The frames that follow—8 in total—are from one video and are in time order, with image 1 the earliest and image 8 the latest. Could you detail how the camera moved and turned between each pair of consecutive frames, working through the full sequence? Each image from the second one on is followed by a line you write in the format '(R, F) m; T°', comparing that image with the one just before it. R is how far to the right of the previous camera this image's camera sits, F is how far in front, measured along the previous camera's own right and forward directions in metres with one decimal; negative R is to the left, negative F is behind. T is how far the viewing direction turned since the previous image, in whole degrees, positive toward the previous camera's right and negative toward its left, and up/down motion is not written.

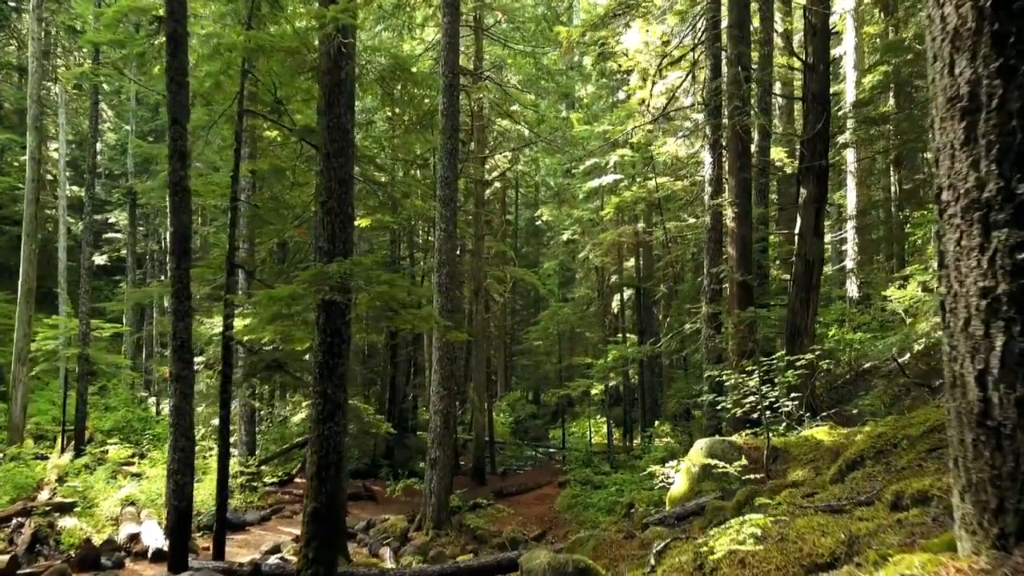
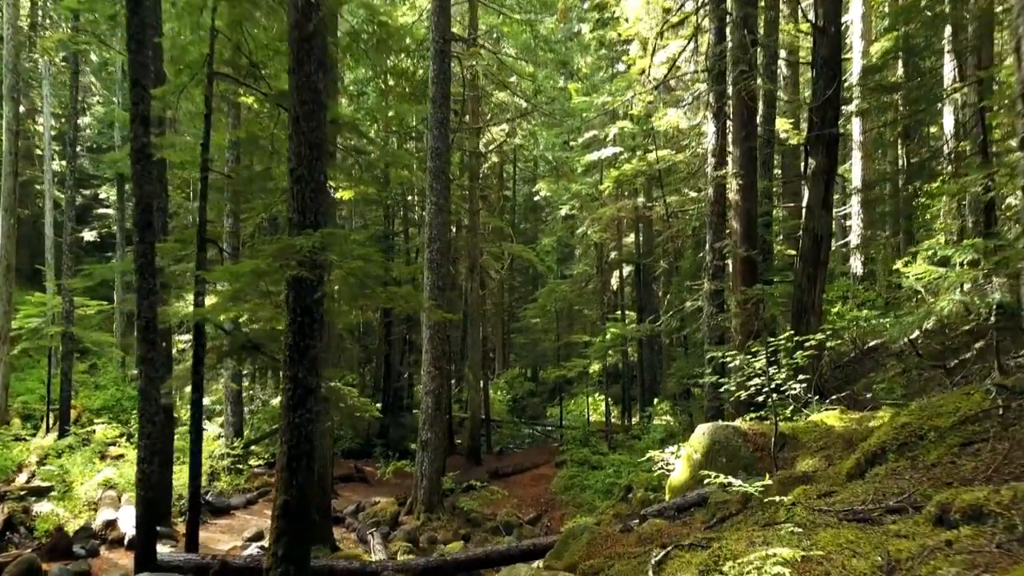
(+0.1, +0.5) m; 0°
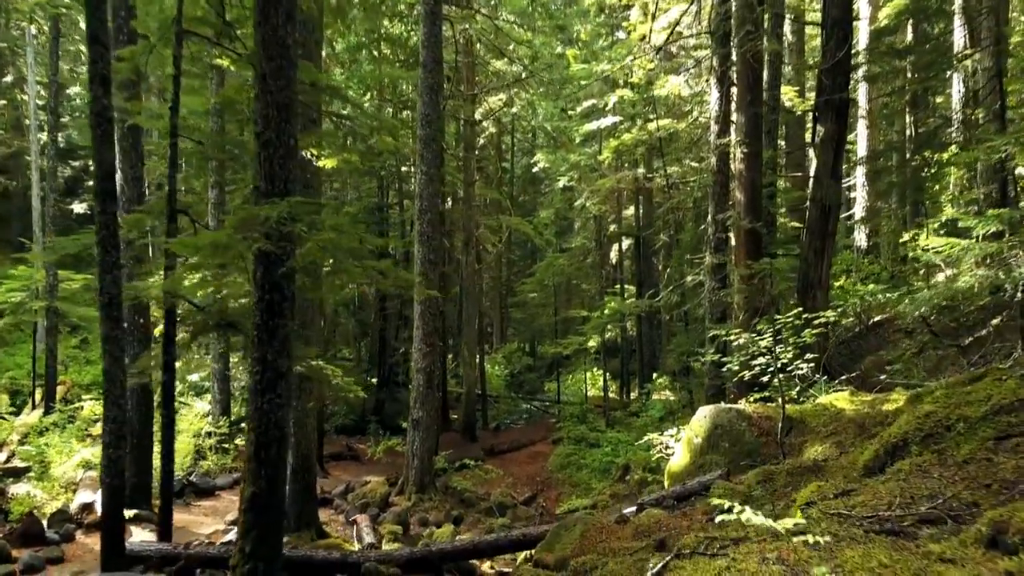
(+0.1, +0.5) m; 0°
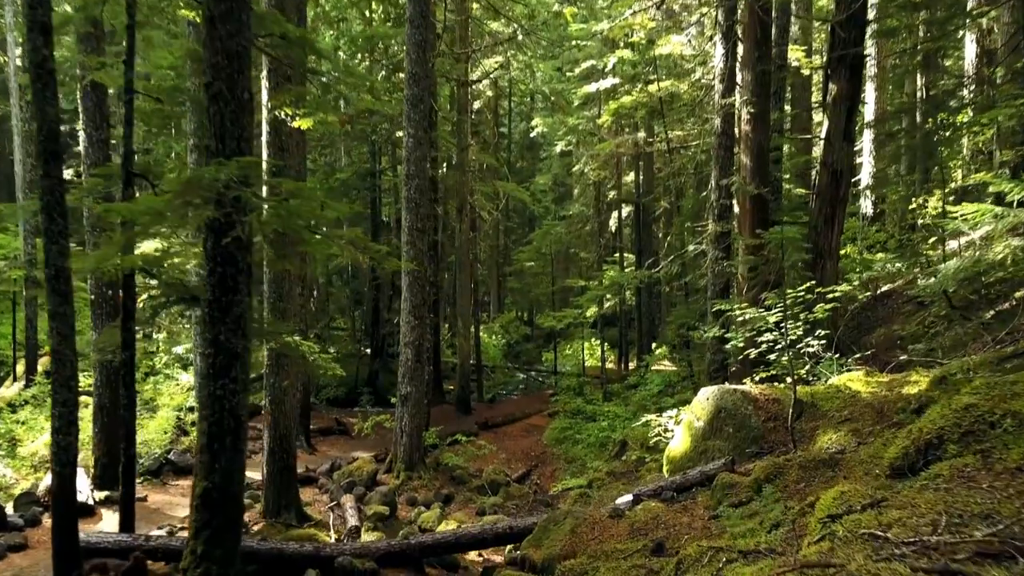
(+0.1, +0.6) m; 0°
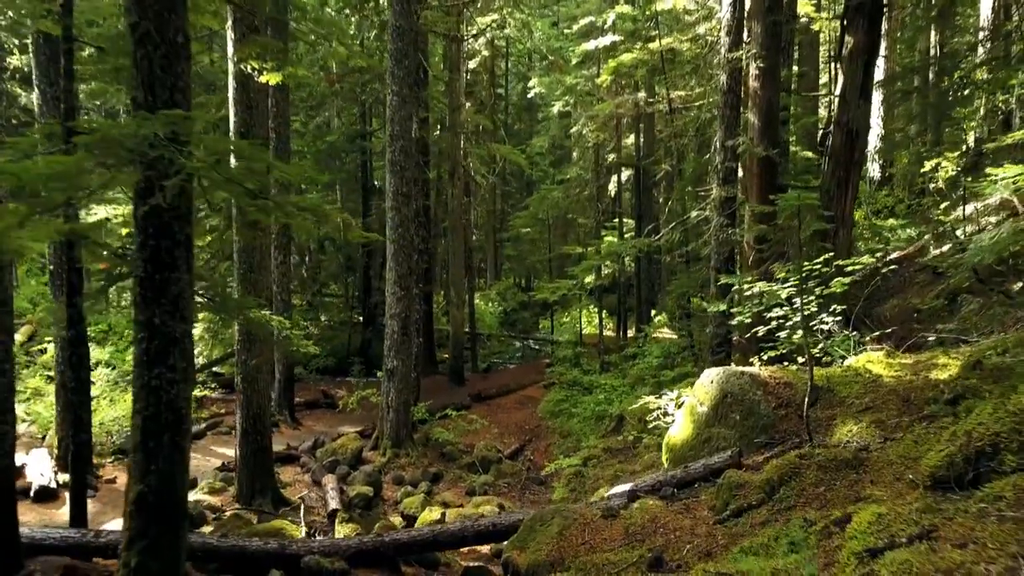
(+0.1, +0.6) m; 0°
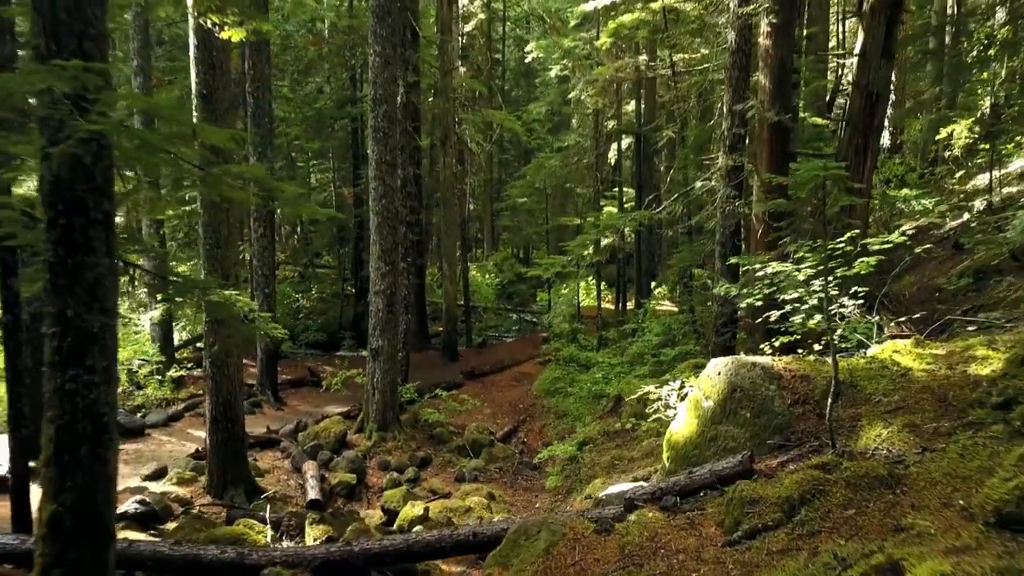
(+0.1, +0.6) m; 0°
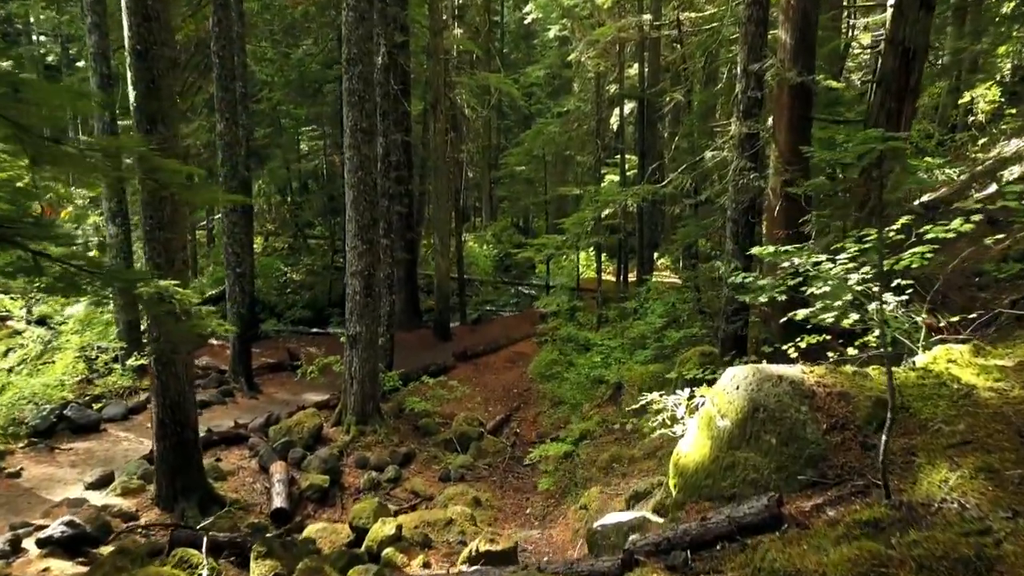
(+0.2, +0.9) m; 0°
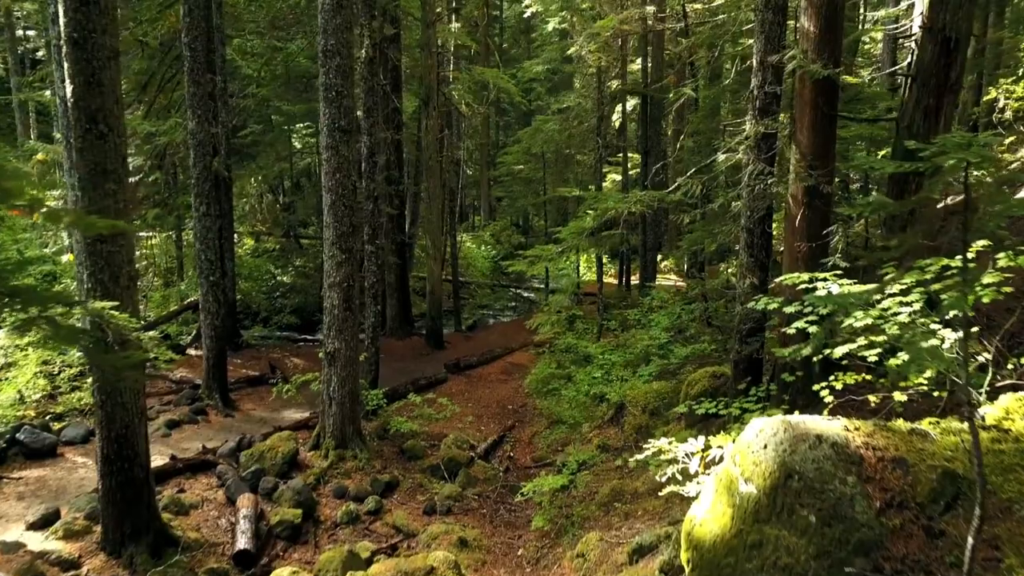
(+0.1, +0.8) m; 0°
